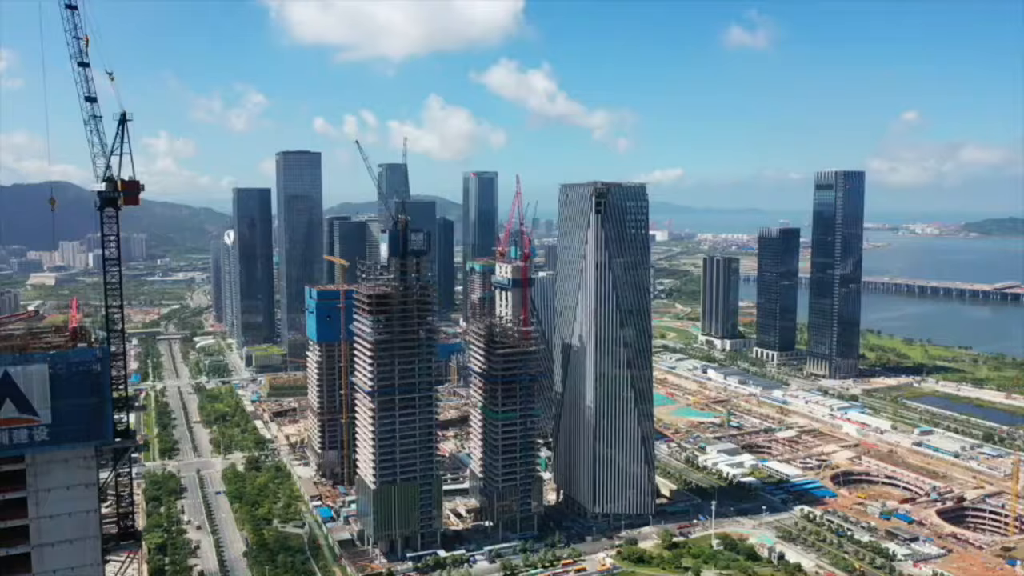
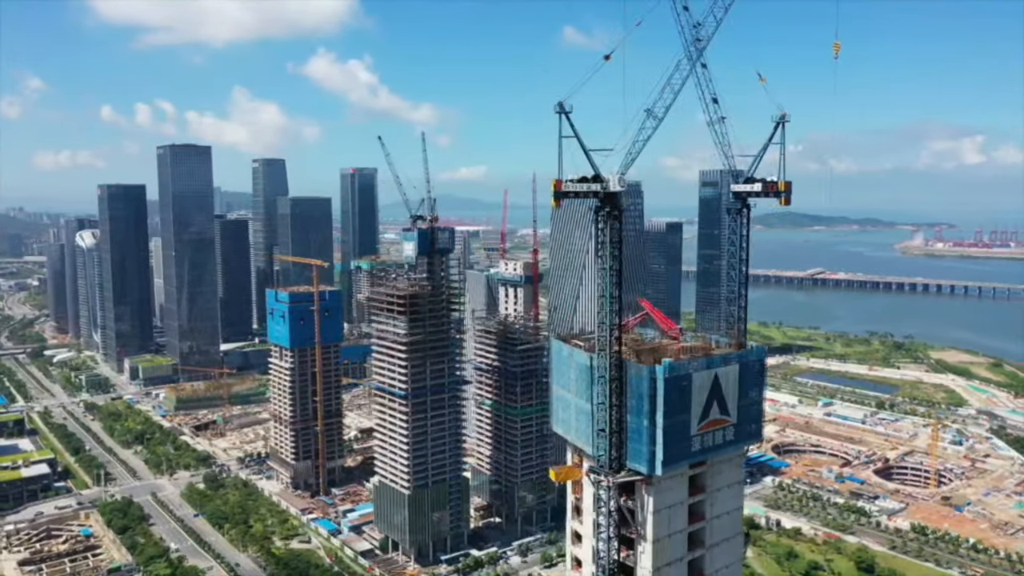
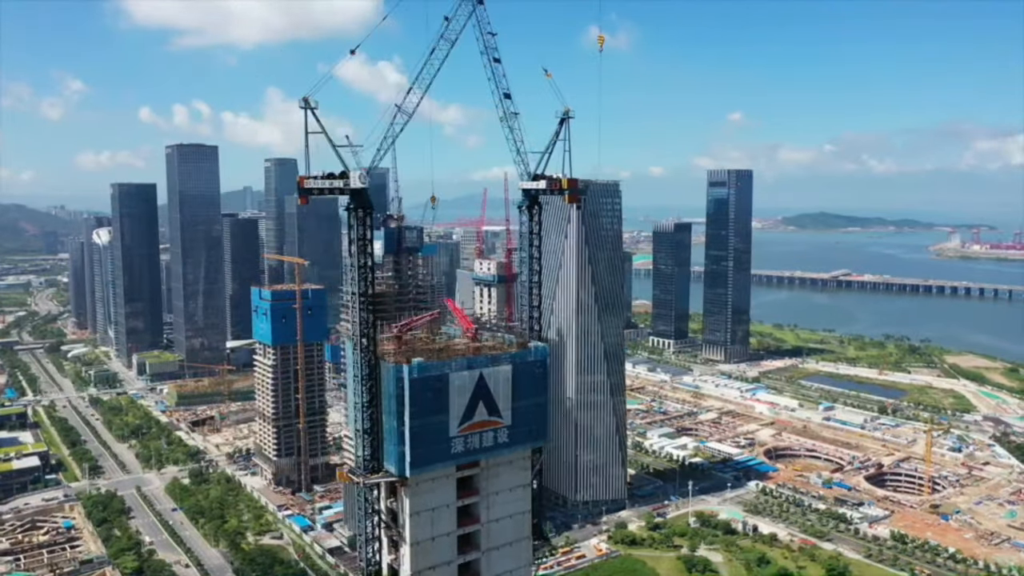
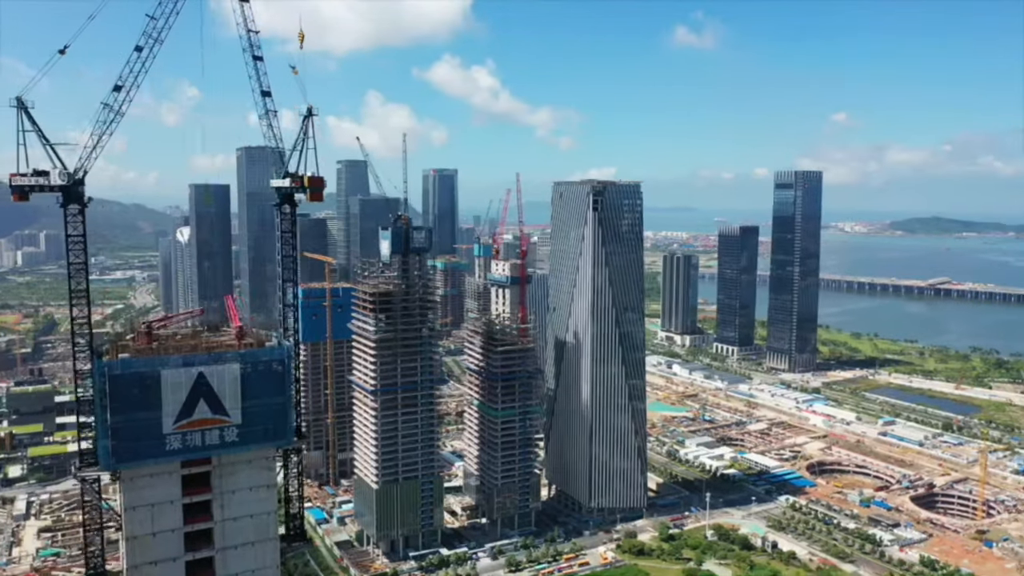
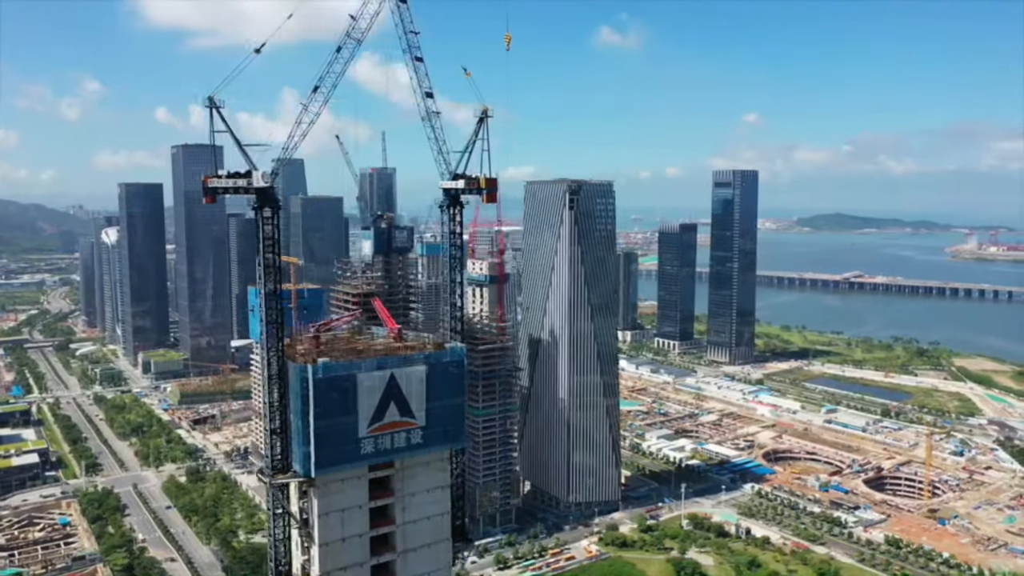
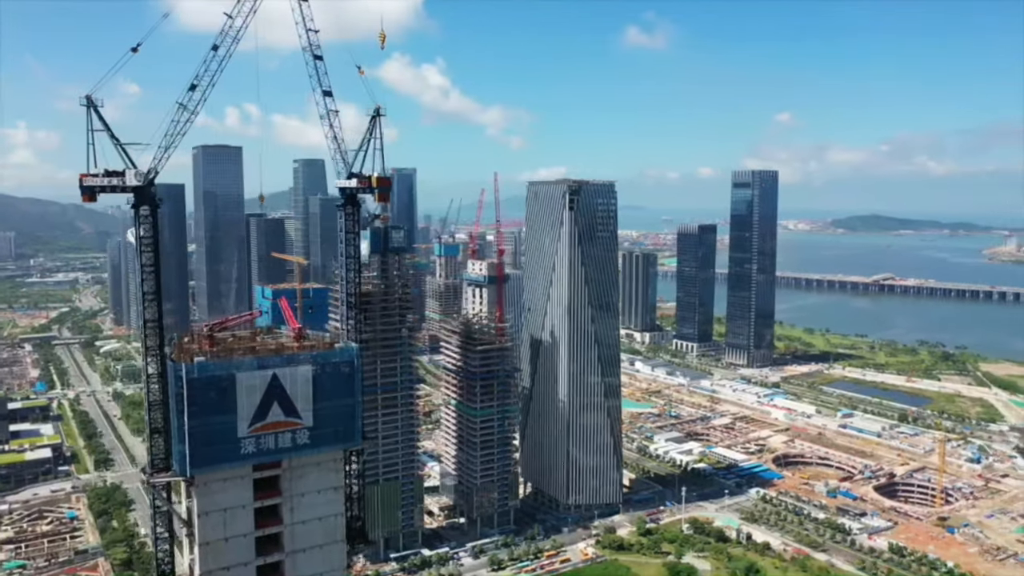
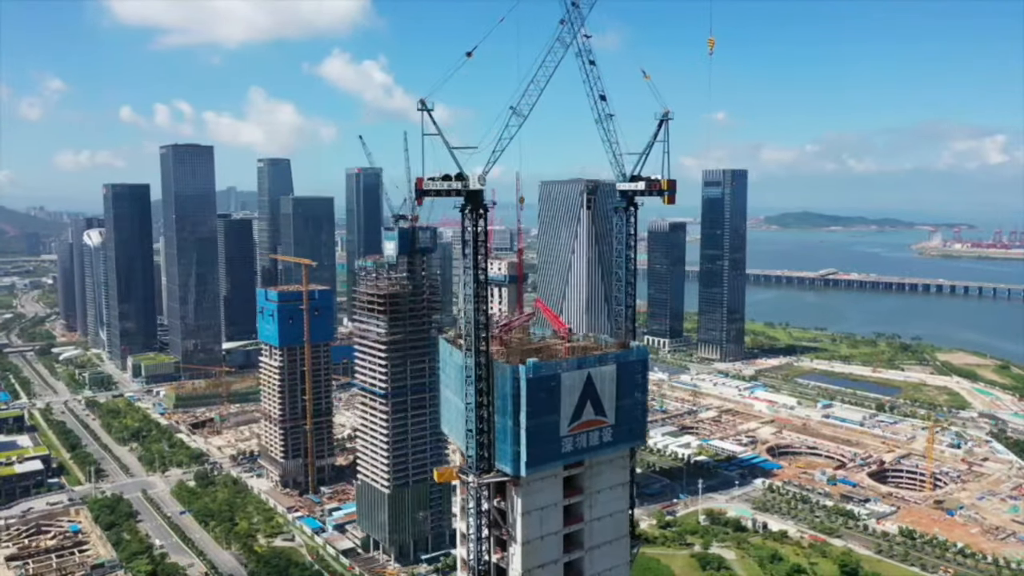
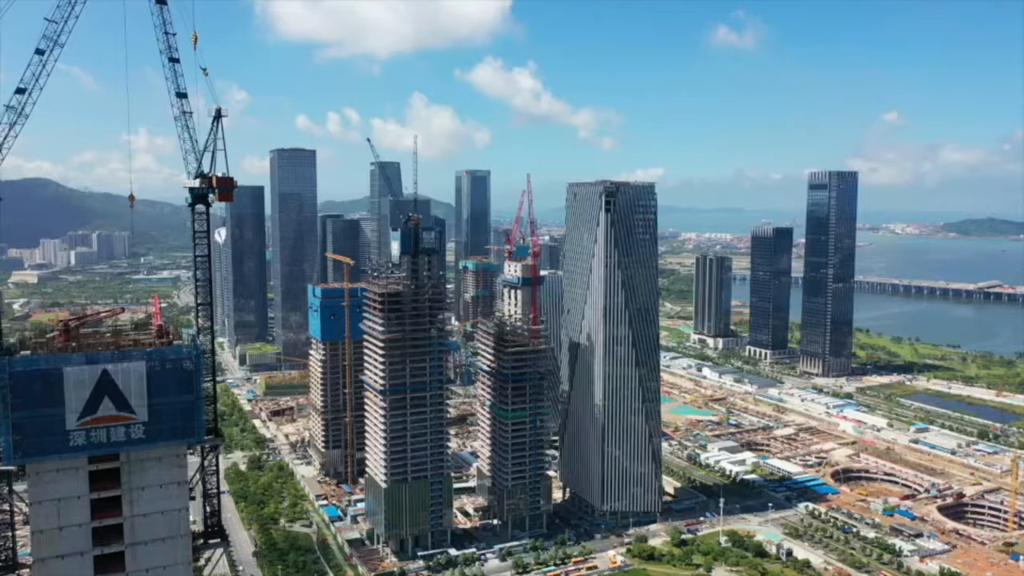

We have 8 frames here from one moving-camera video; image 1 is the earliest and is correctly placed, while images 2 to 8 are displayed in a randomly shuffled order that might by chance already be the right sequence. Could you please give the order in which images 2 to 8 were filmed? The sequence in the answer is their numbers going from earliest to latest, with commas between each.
8, 4, 6, 5, 3, 7, 2
